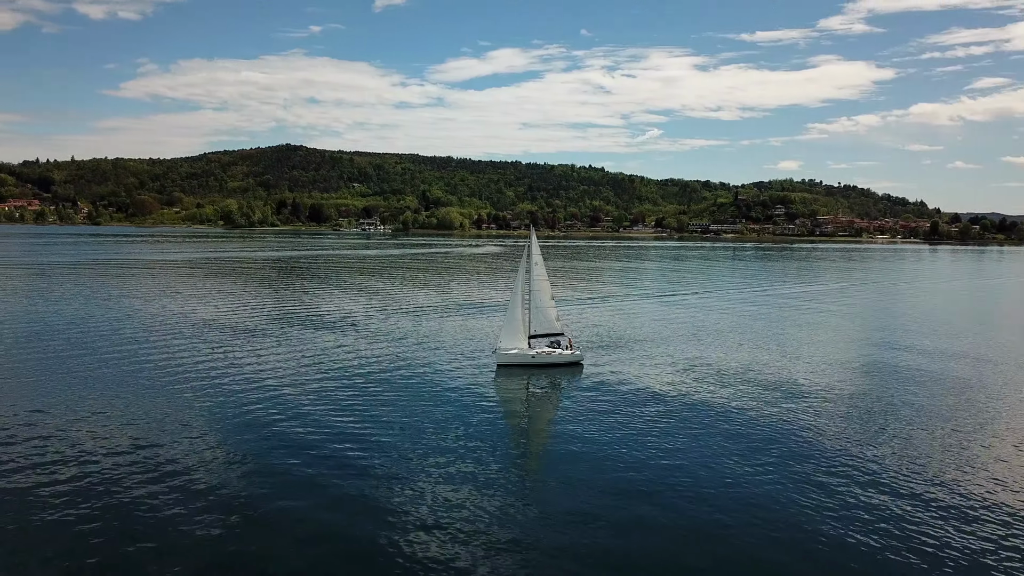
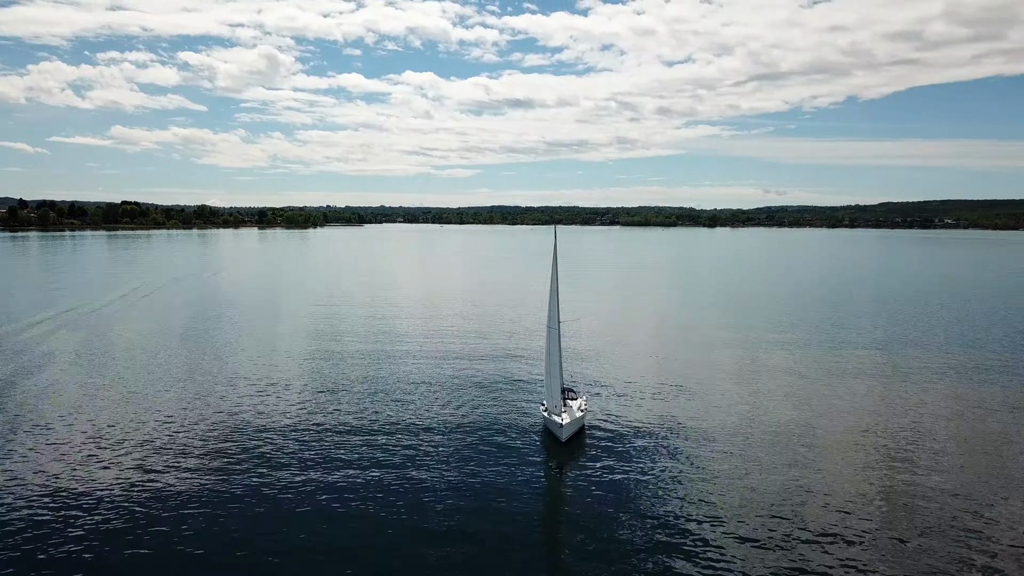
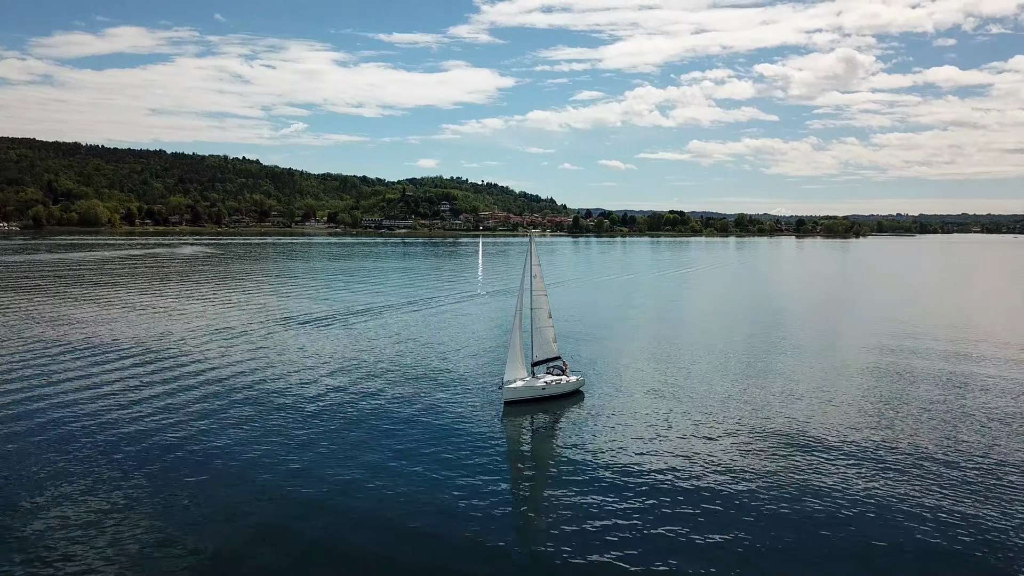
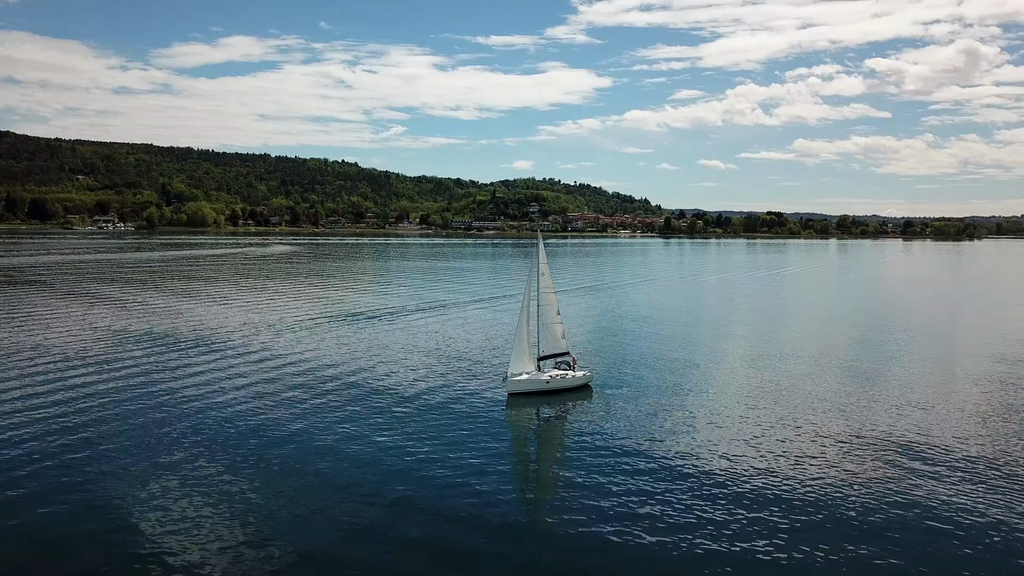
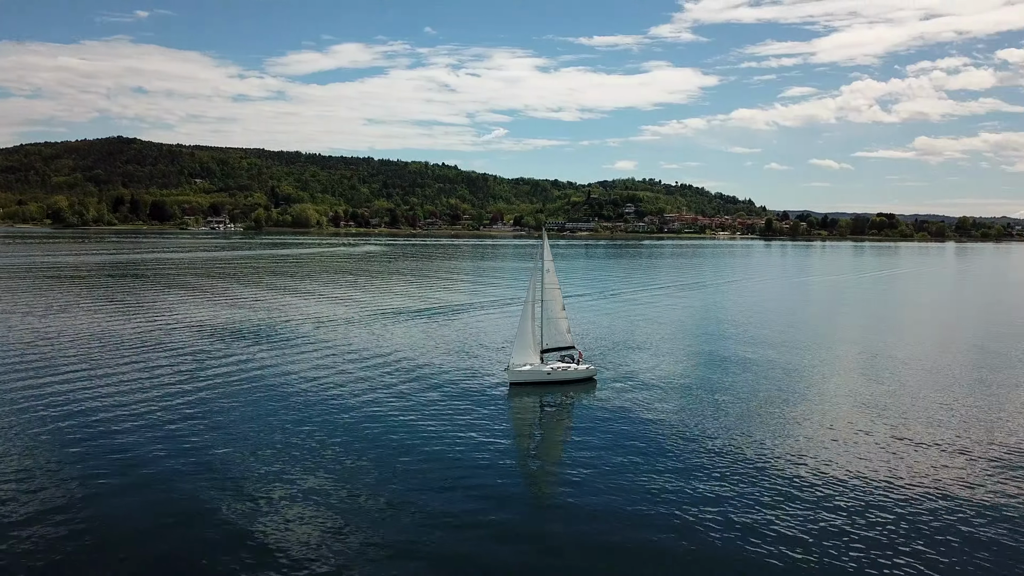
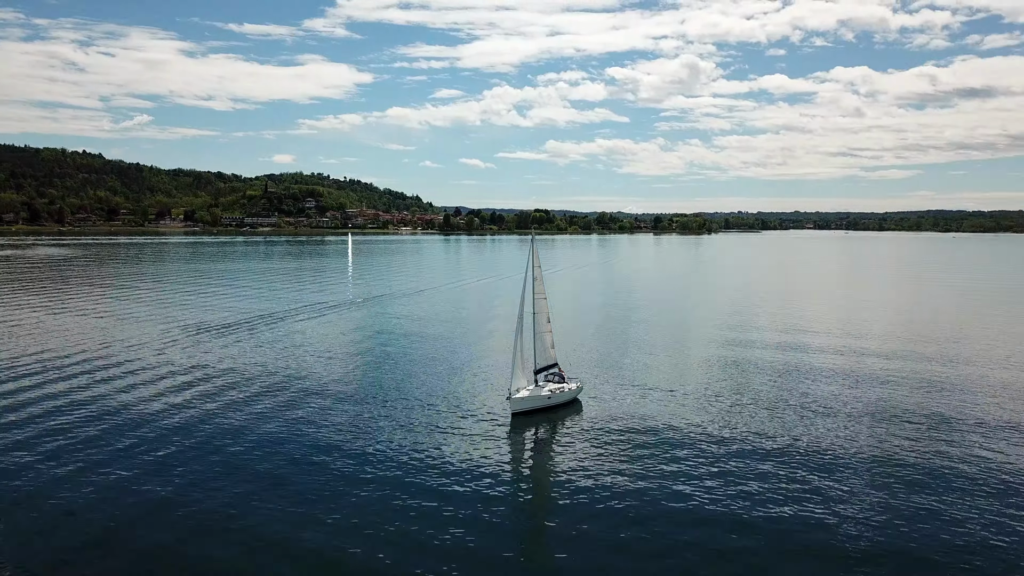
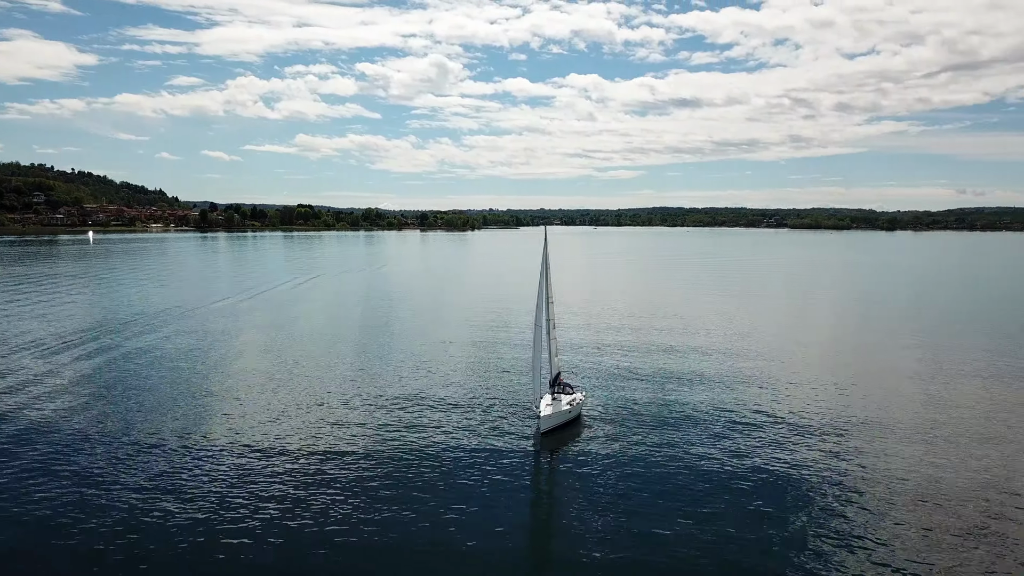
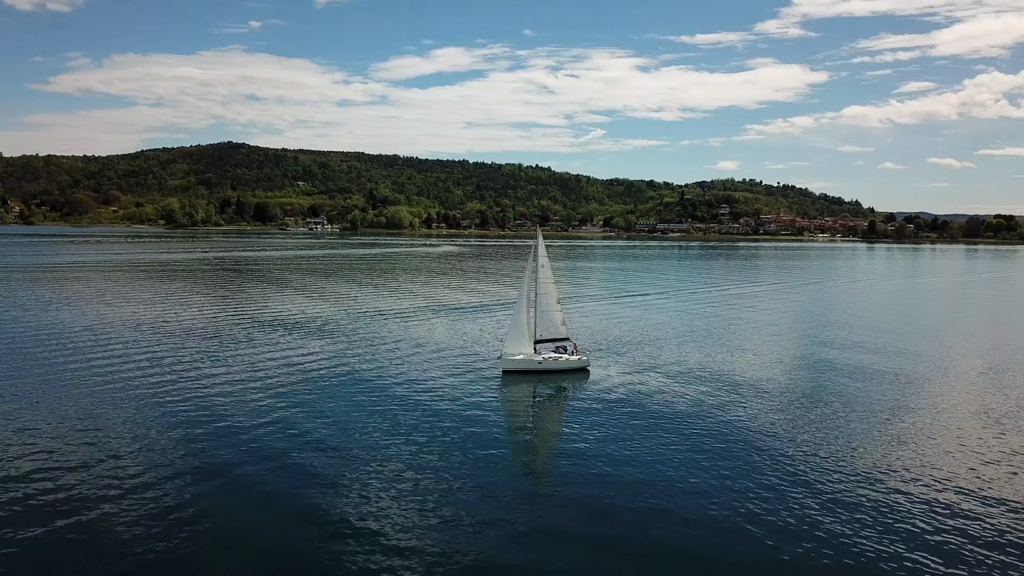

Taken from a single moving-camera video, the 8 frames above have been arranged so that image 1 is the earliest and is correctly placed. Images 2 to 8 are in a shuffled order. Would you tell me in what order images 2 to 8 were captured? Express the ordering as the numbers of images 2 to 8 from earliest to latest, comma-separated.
8, 5, 4, 3, 6, 7, 2
